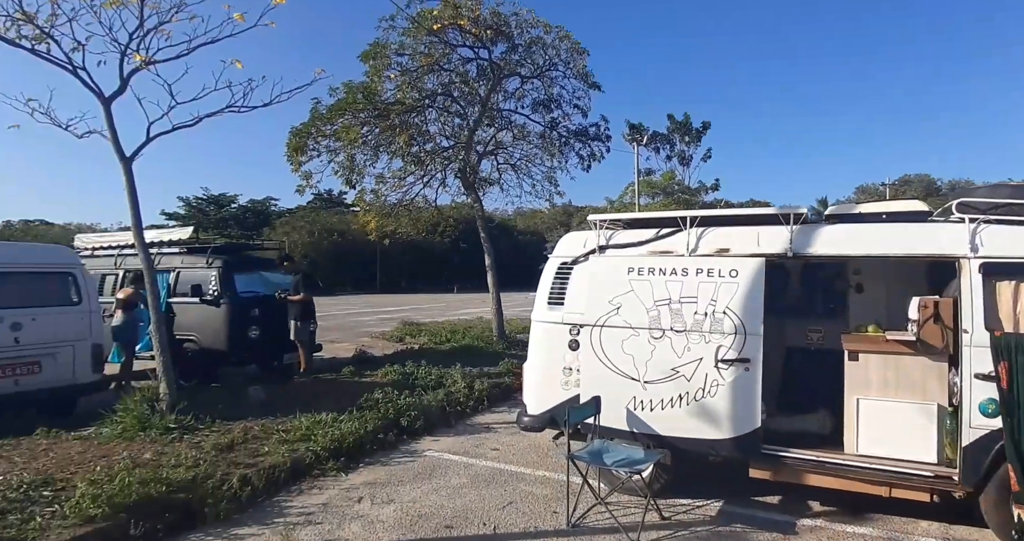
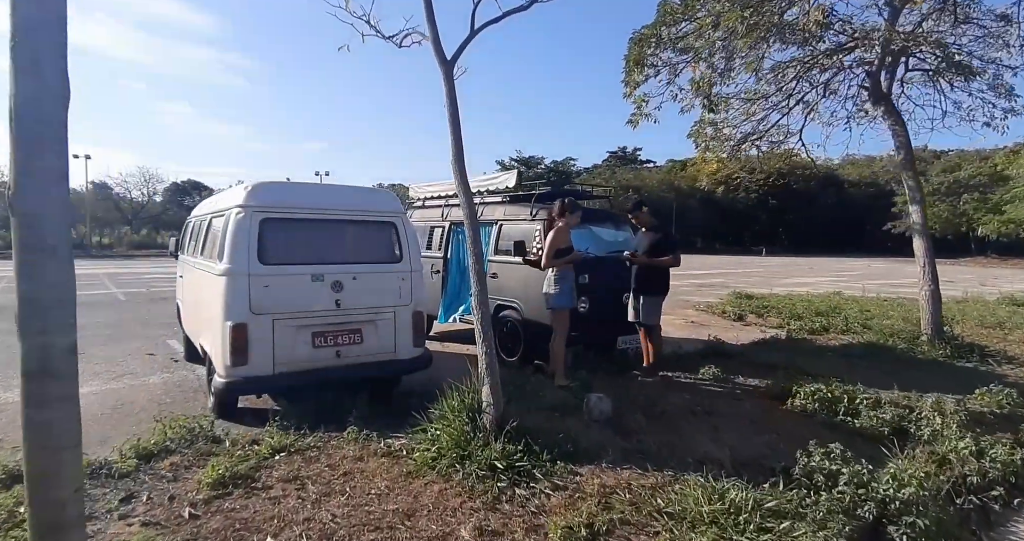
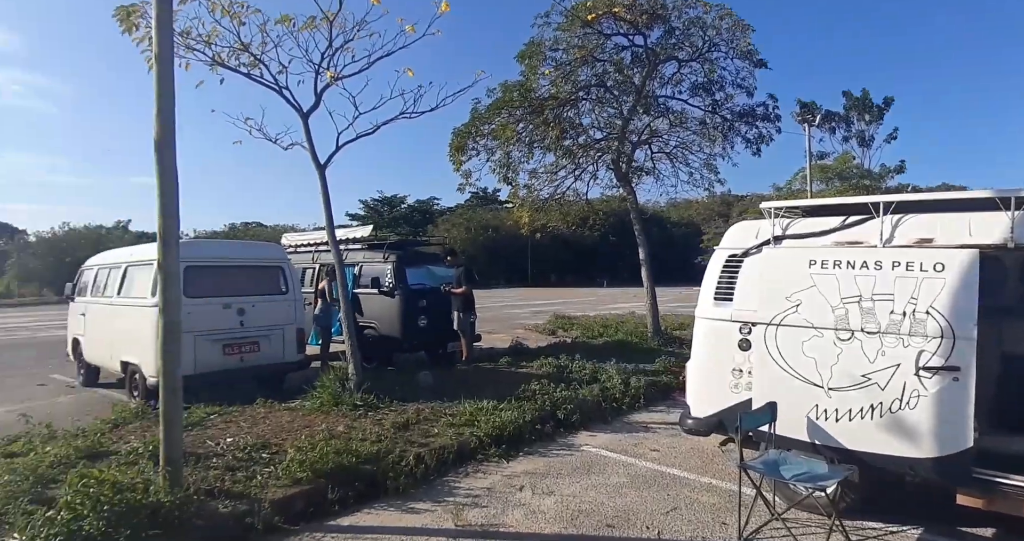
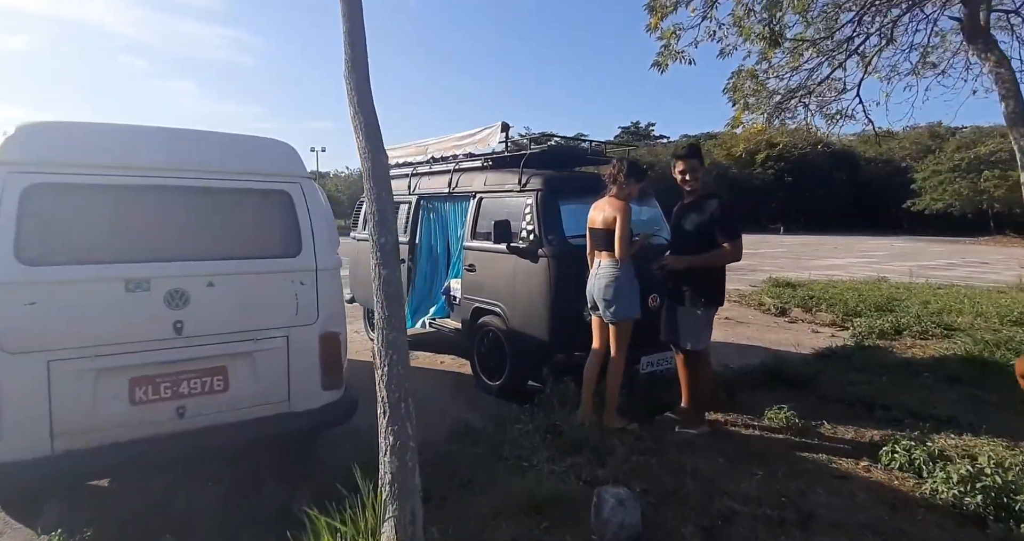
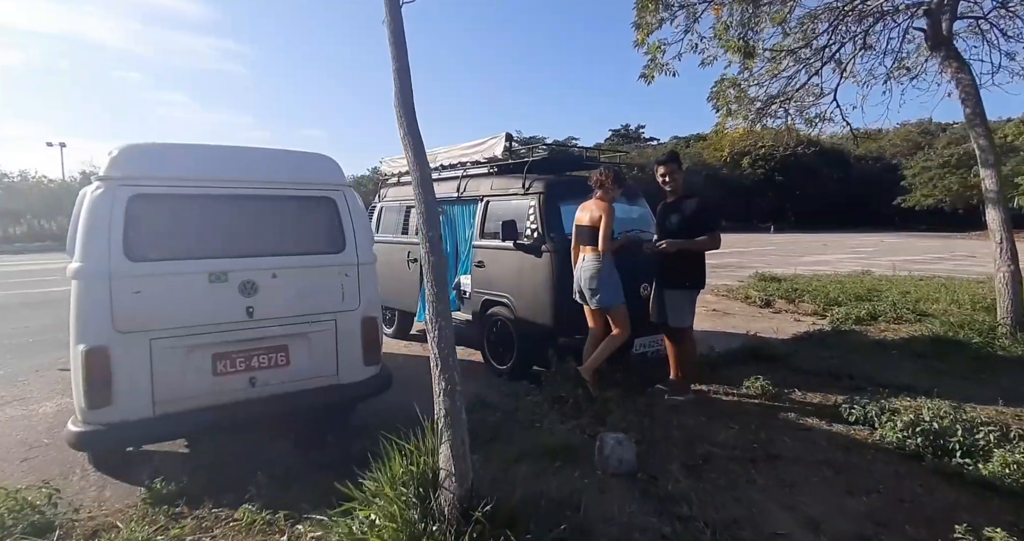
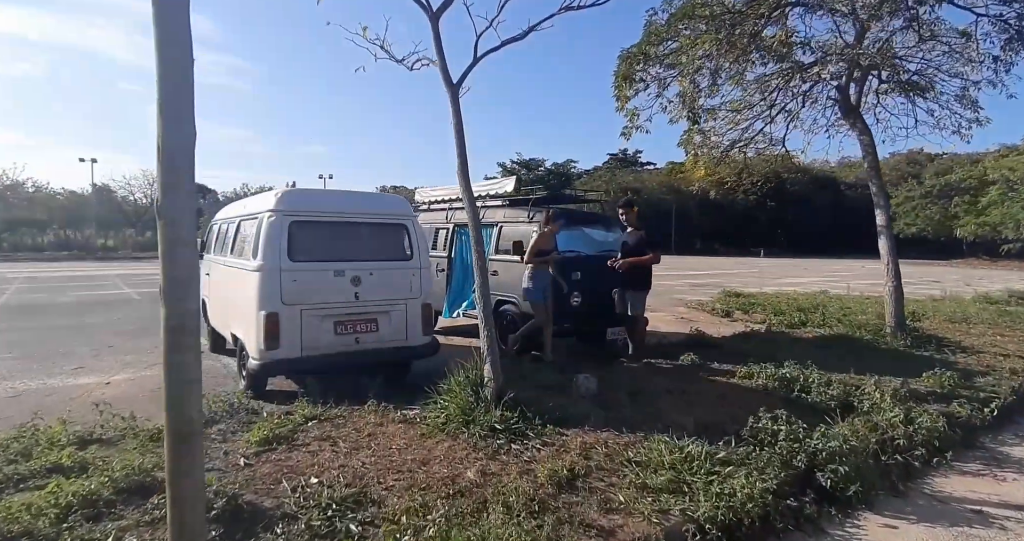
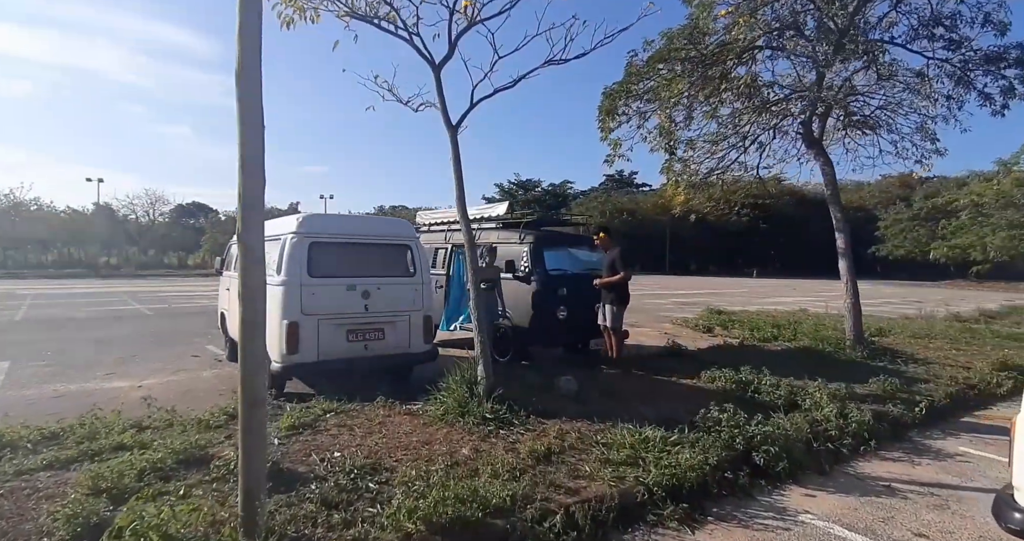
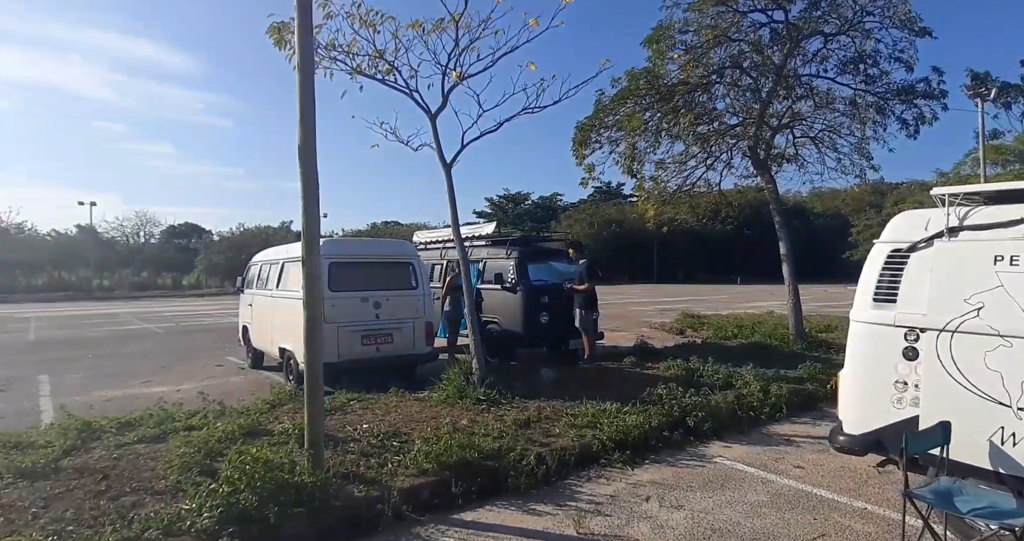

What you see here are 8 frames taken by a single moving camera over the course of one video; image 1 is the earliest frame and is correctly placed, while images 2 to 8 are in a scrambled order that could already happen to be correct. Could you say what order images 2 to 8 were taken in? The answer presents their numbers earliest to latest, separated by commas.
3, 8, 7, 6, 2, 5, 4
